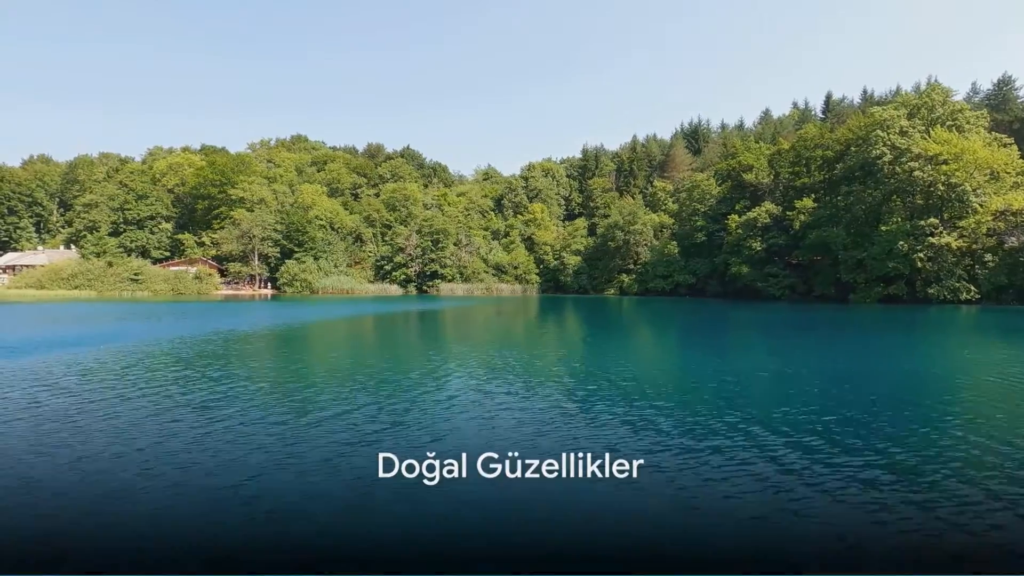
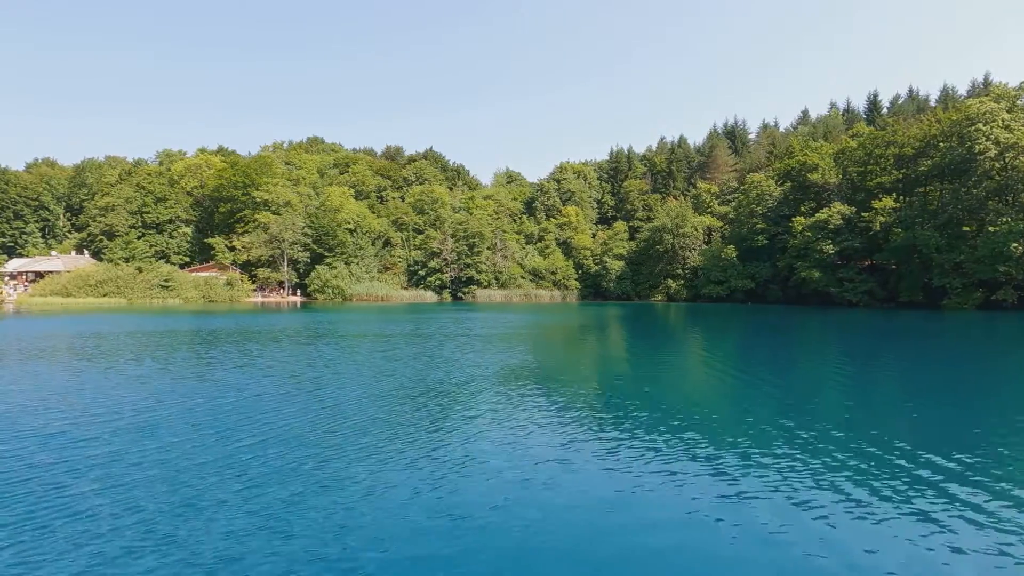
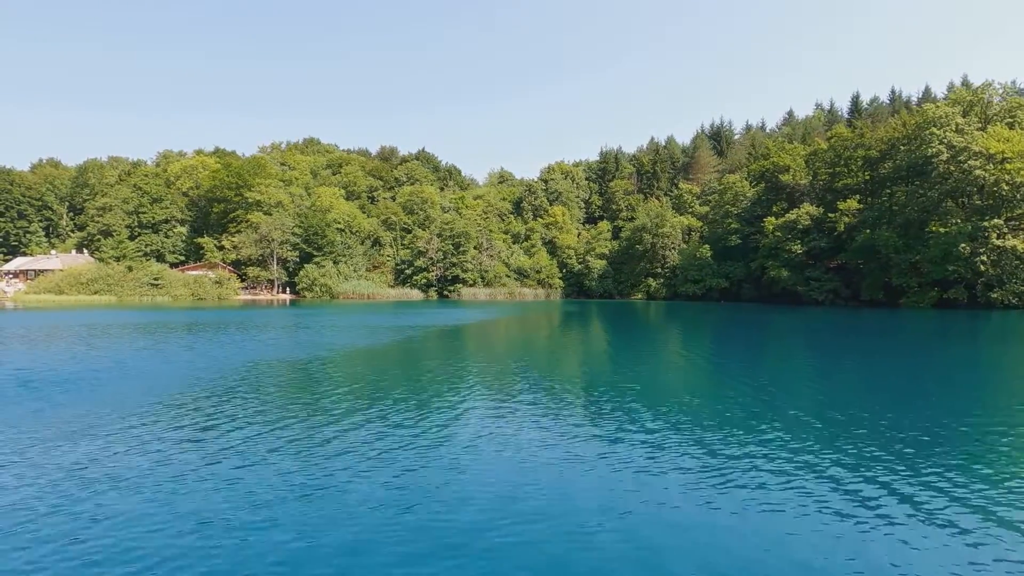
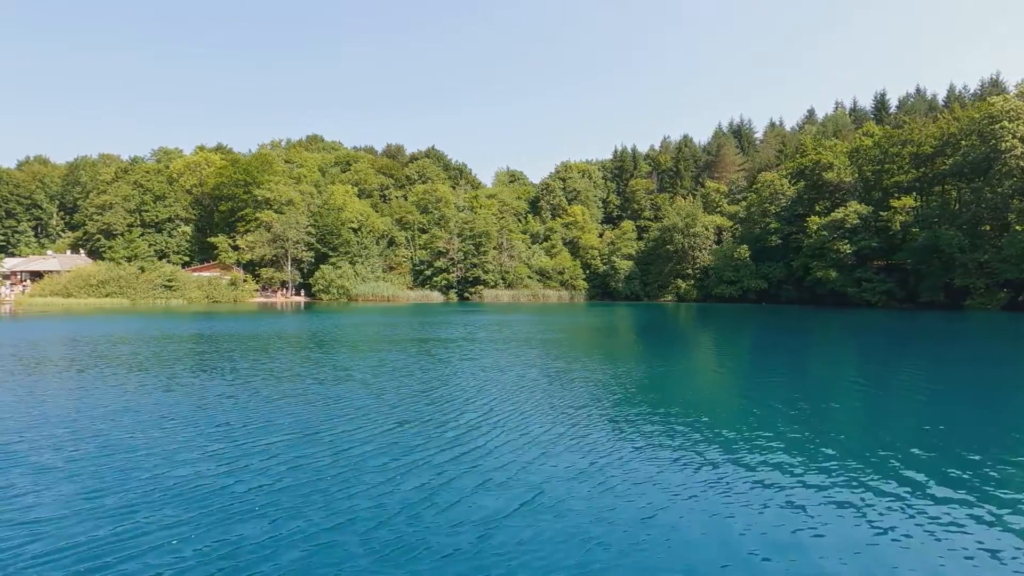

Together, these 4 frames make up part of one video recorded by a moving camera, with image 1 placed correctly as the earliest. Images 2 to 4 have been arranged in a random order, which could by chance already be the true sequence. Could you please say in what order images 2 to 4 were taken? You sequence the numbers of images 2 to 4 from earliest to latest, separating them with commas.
3, 2, 4
